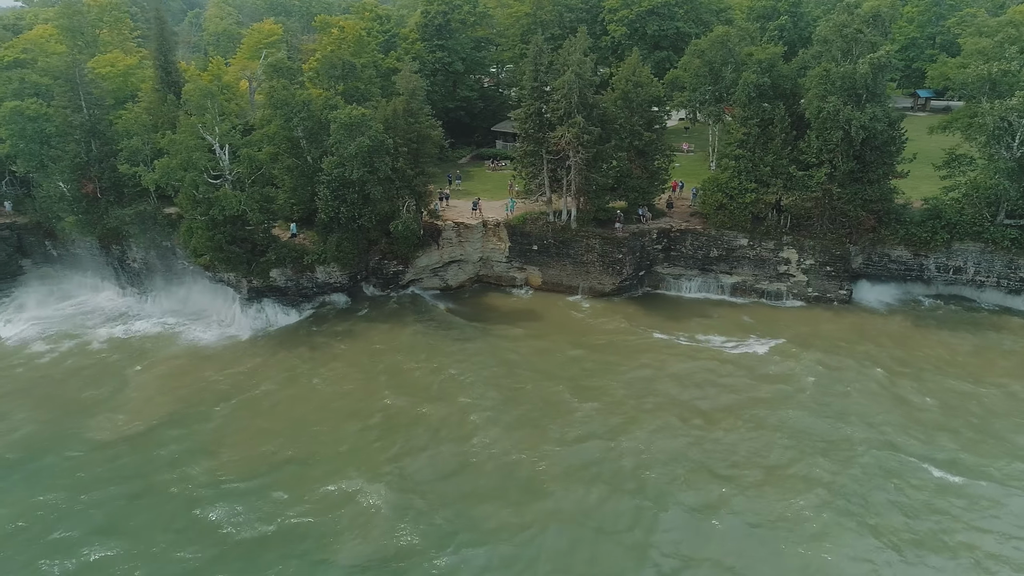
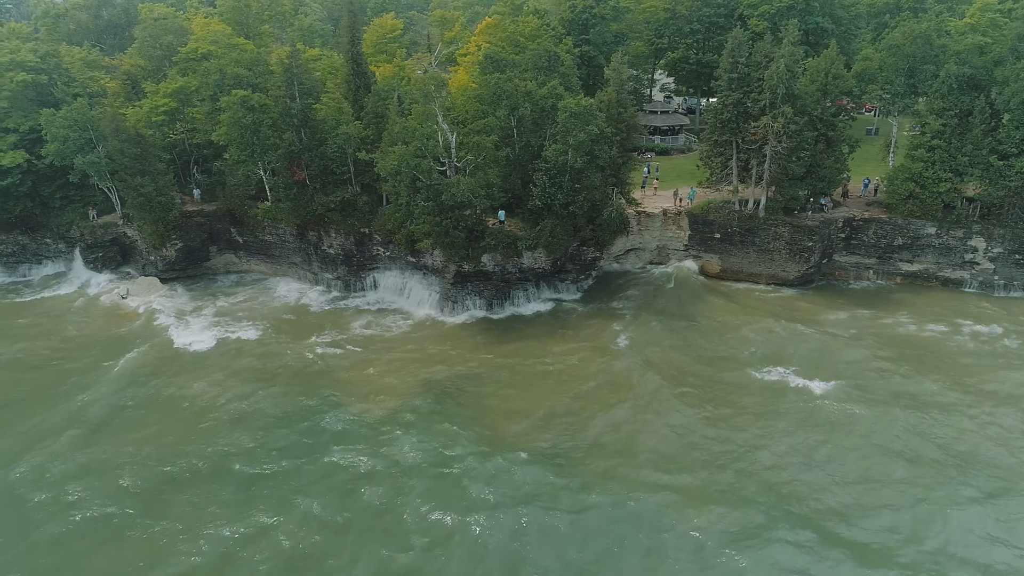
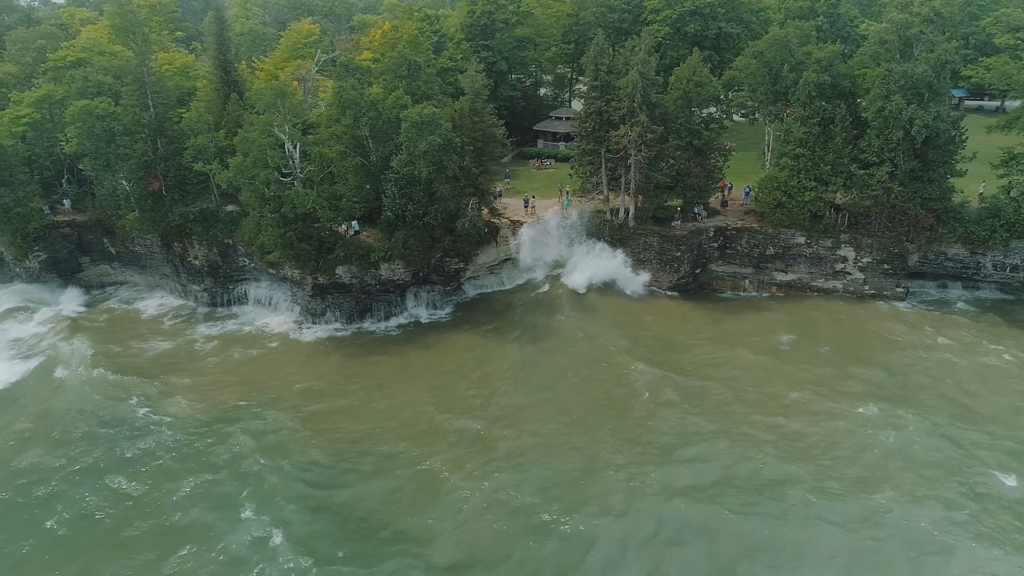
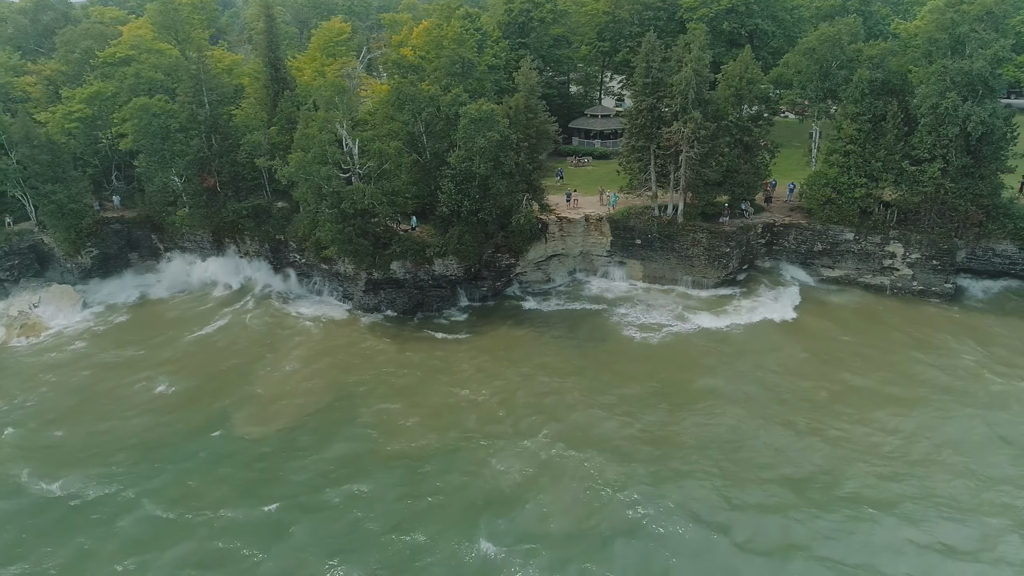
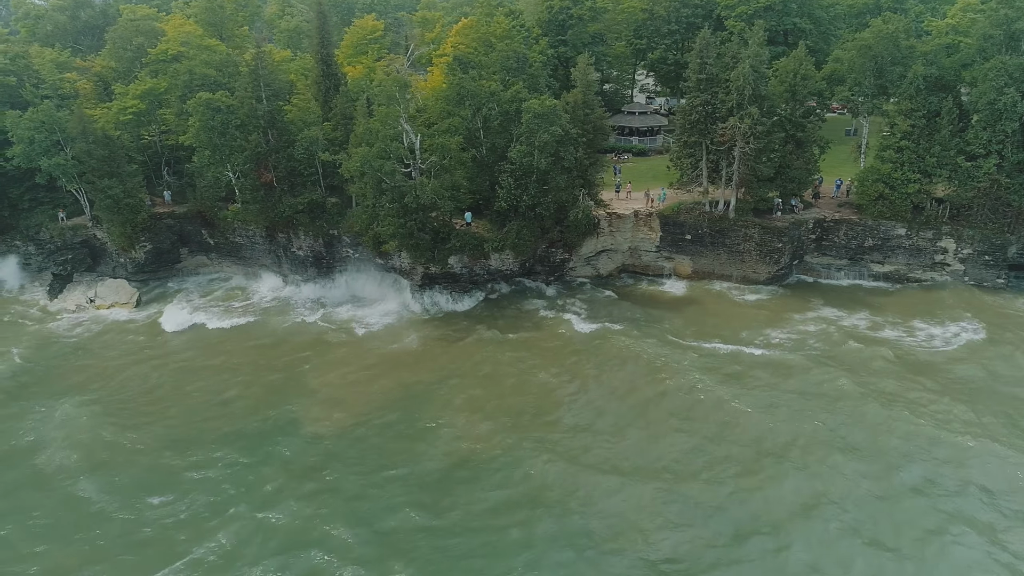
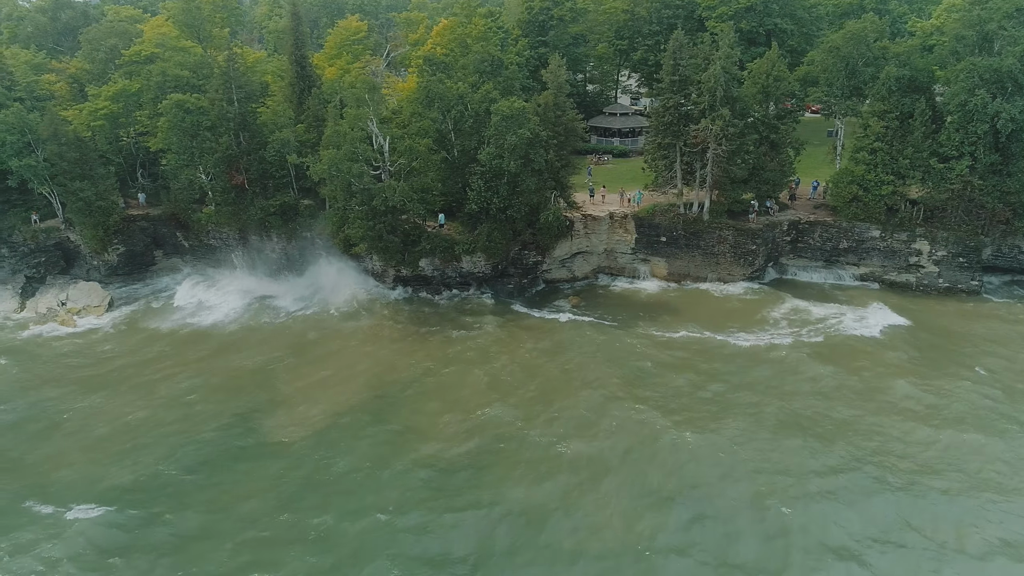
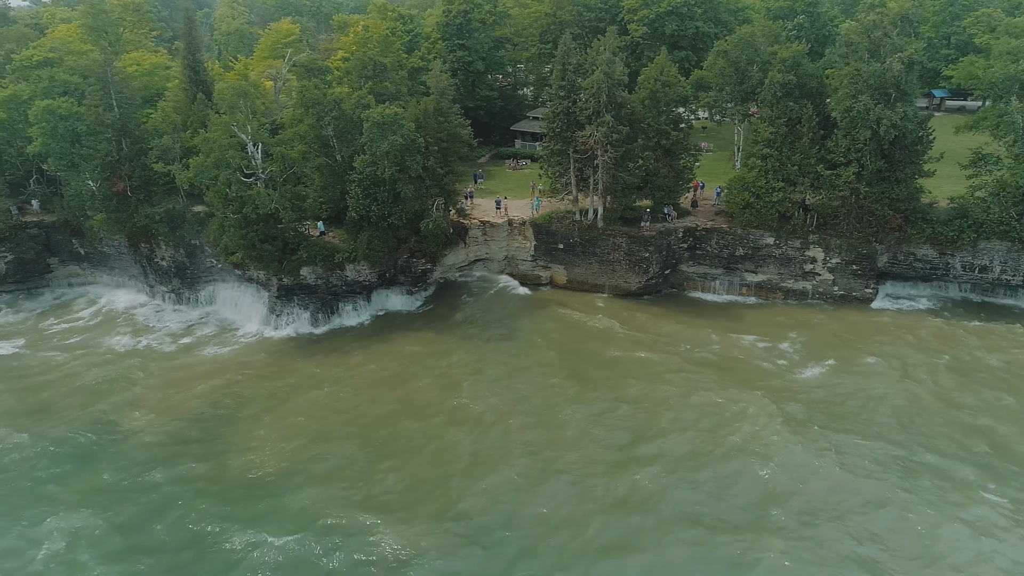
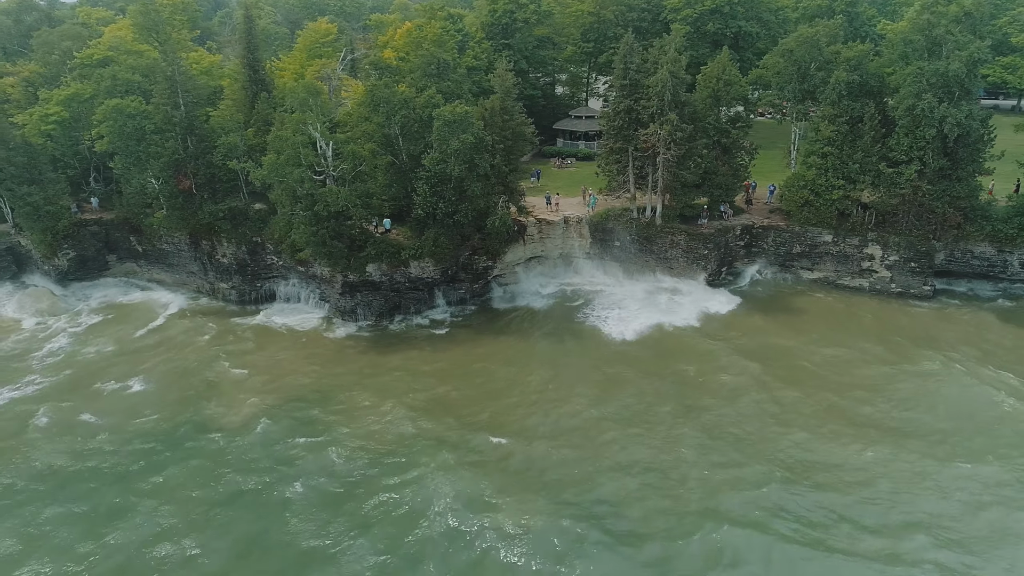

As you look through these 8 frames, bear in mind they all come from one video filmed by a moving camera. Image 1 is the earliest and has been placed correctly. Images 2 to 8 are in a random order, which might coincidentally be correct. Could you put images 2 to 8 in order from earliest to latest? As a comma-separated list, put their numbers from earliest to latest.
7, 3, 8, 4, 6, 5, 2
